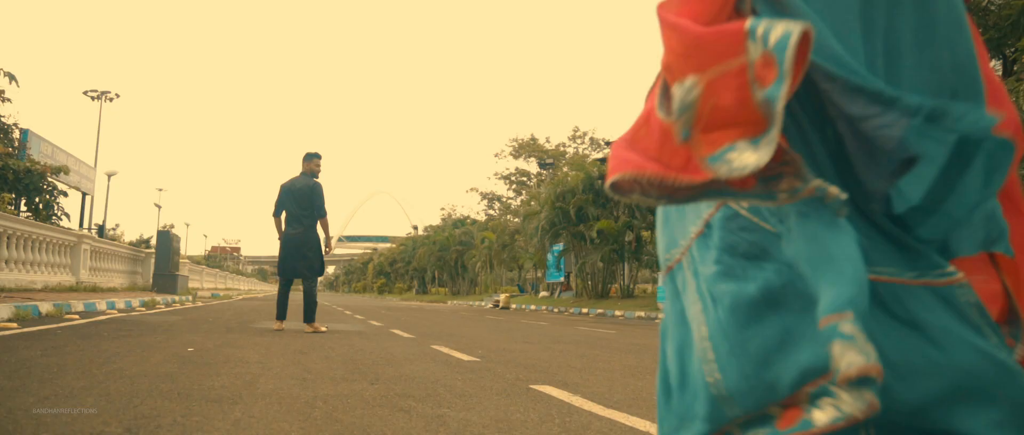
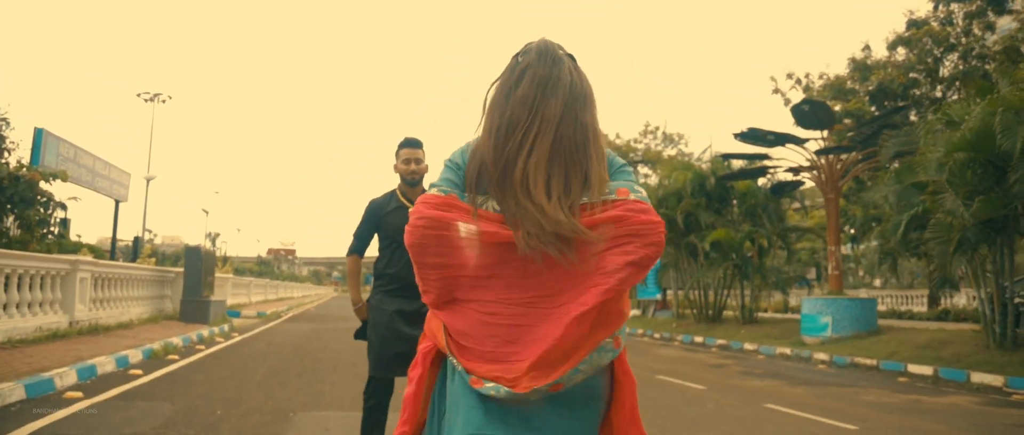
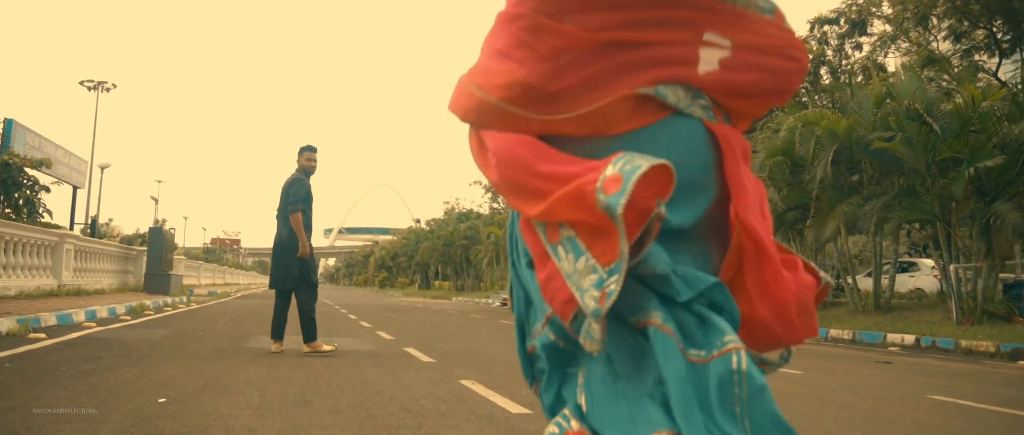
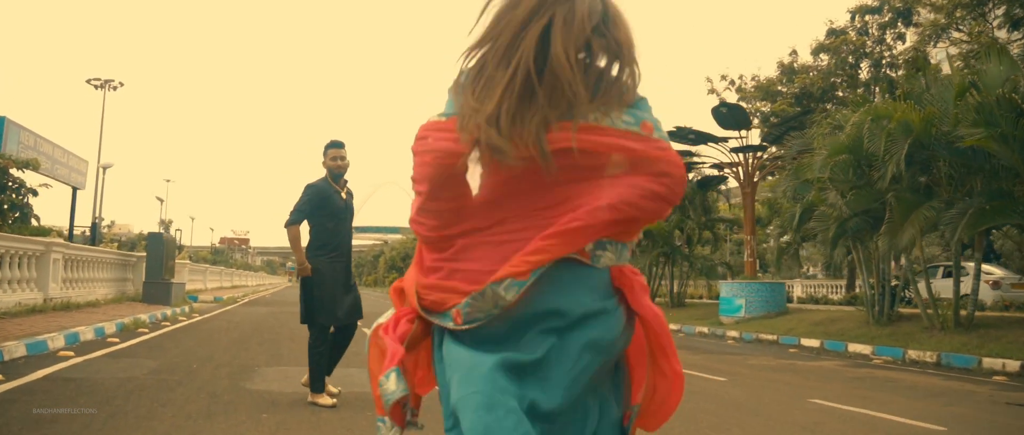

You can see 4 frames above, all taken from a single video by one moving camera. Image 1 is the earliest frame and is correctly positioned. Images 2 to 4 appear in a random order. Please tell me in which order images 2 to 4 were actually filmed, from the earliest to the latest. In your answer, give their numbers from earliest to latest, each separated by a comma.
3, 4, 2
